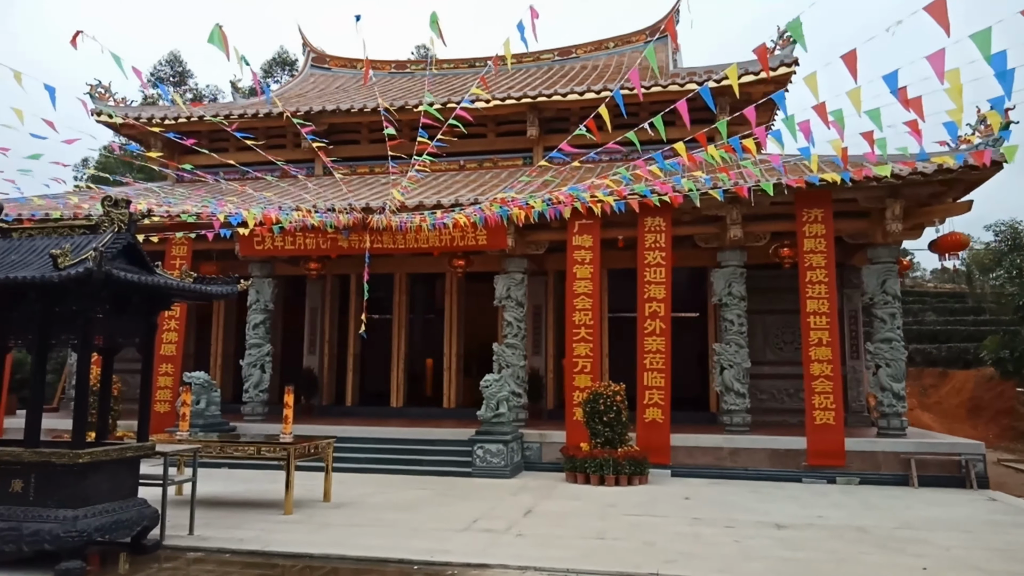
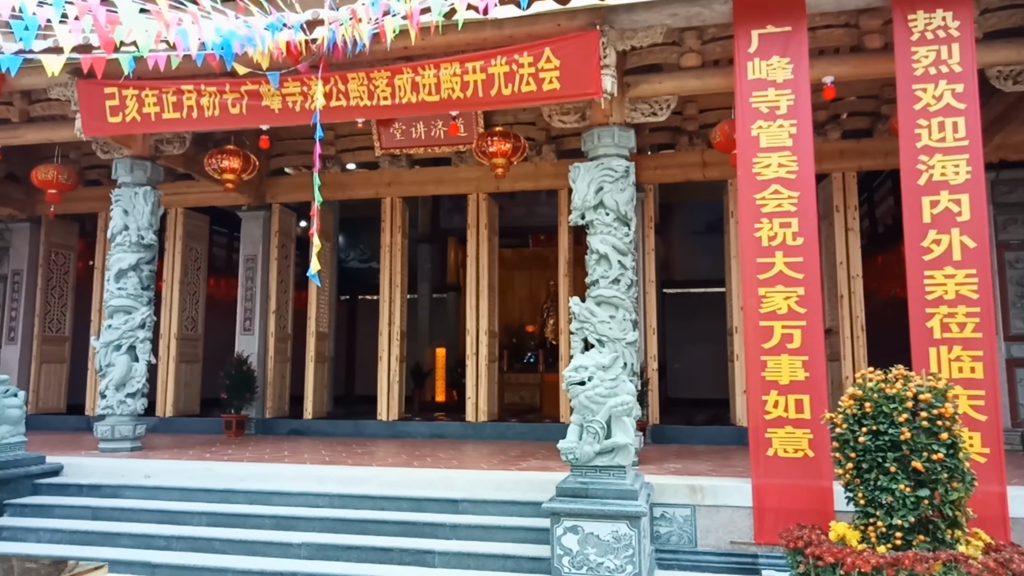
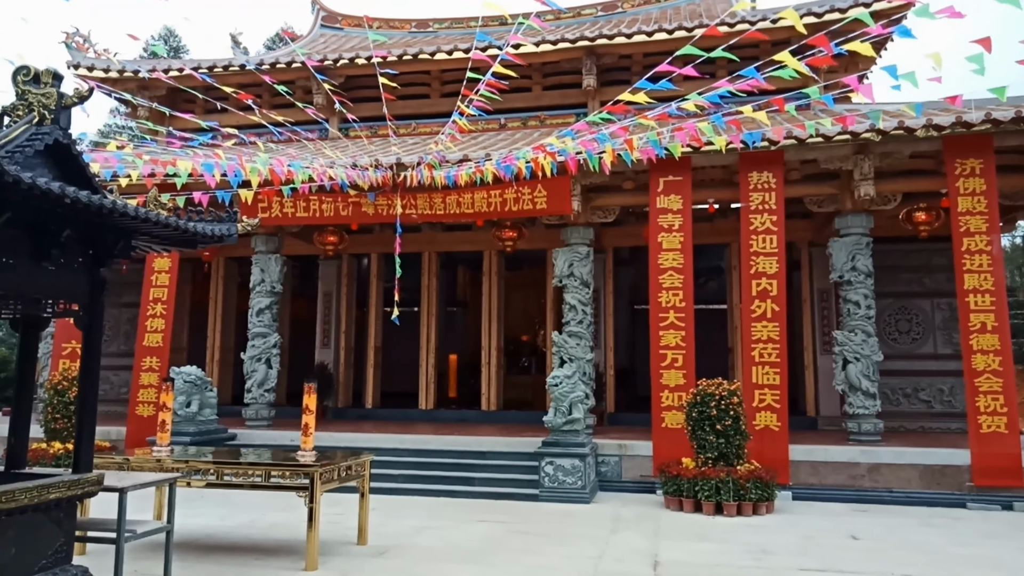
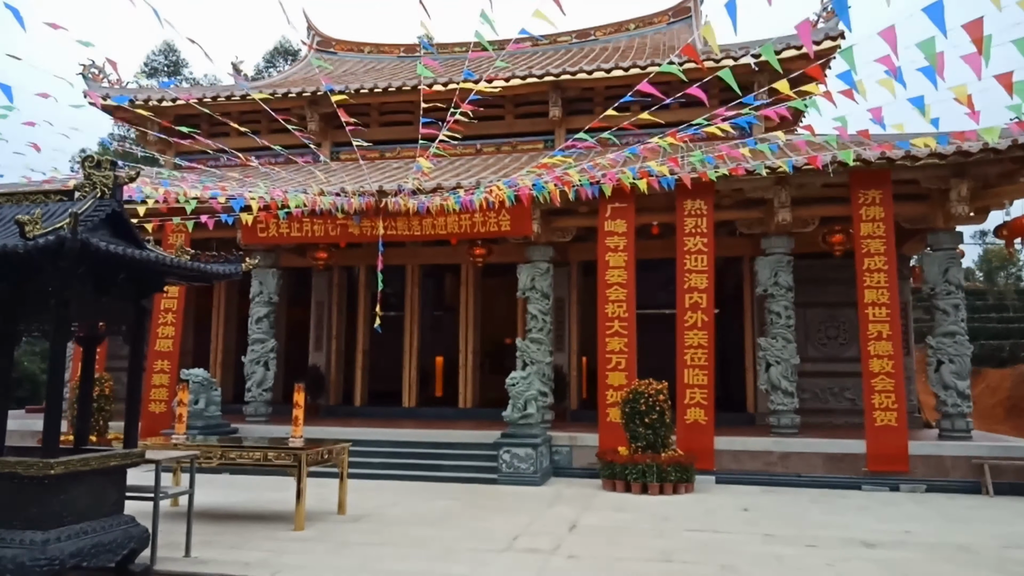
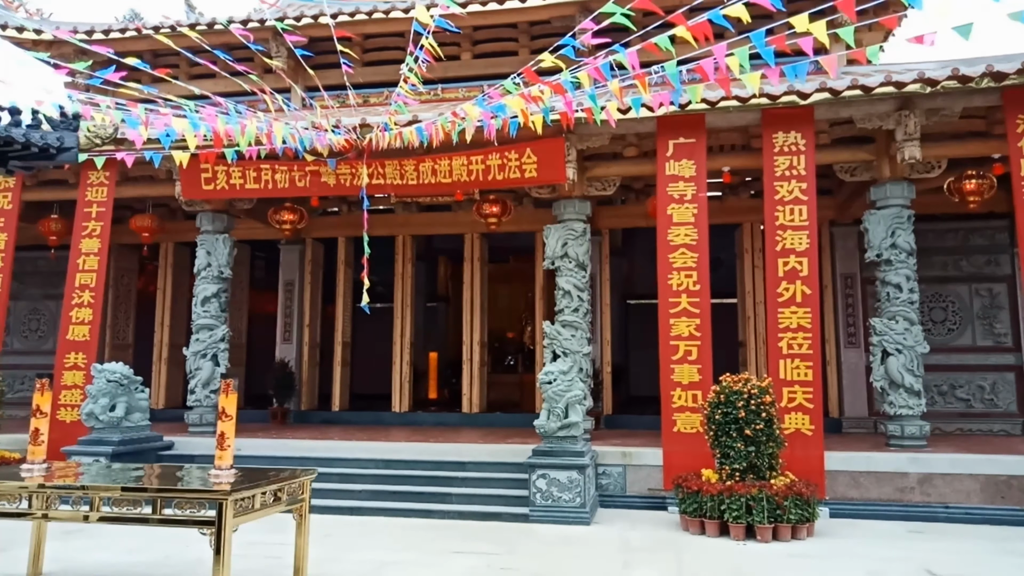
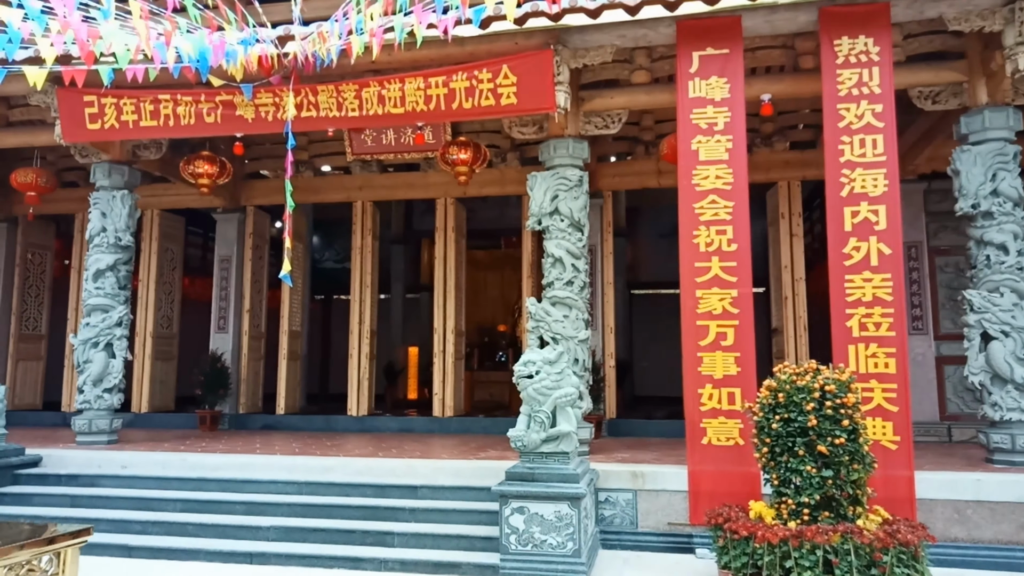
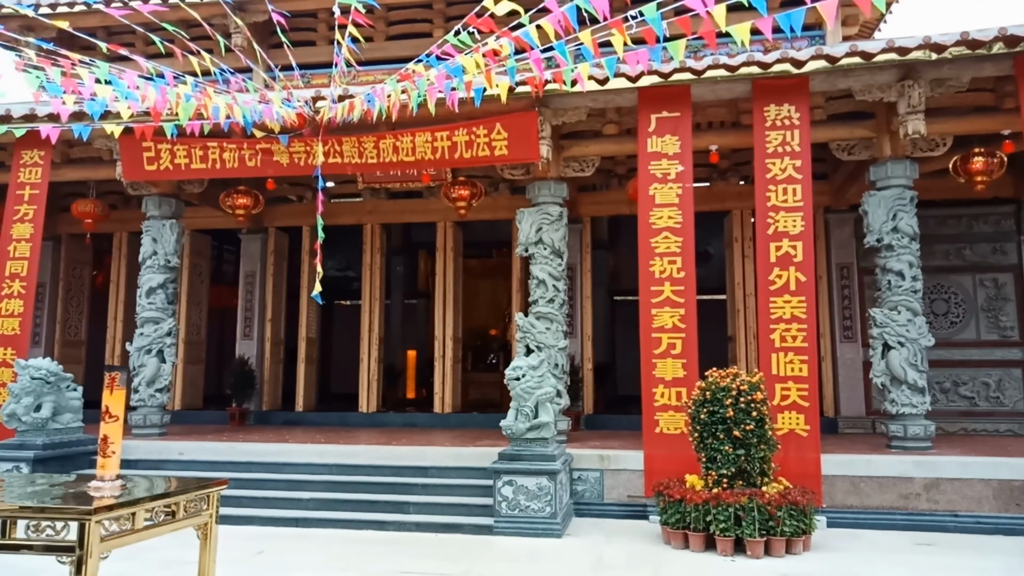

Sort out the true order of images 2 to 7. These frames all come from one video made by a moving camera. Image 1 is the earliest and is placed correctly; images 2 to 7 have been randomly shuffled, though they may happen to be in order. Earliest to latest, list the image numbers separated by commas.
4, 3, 5, 7, 6, 2
